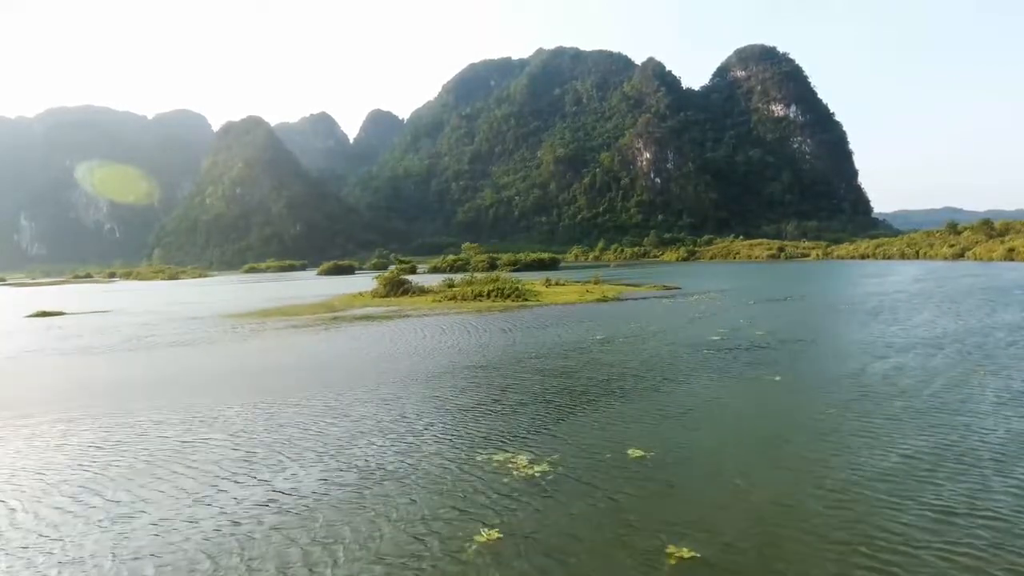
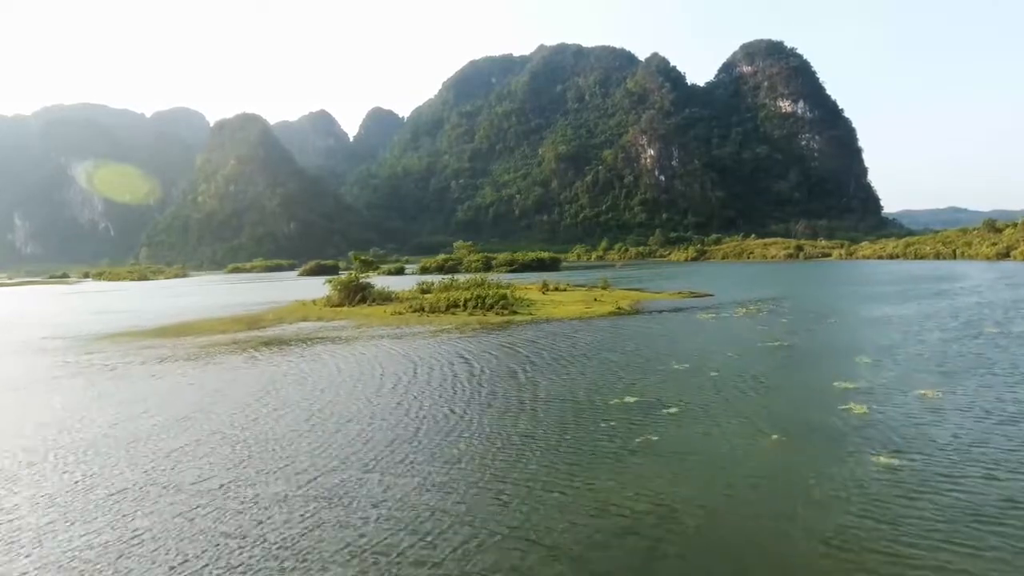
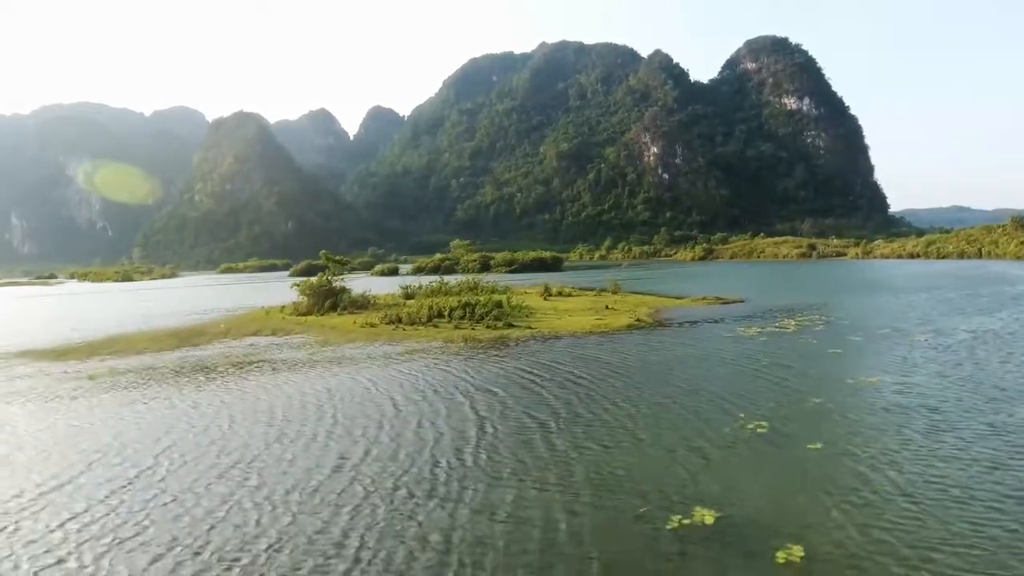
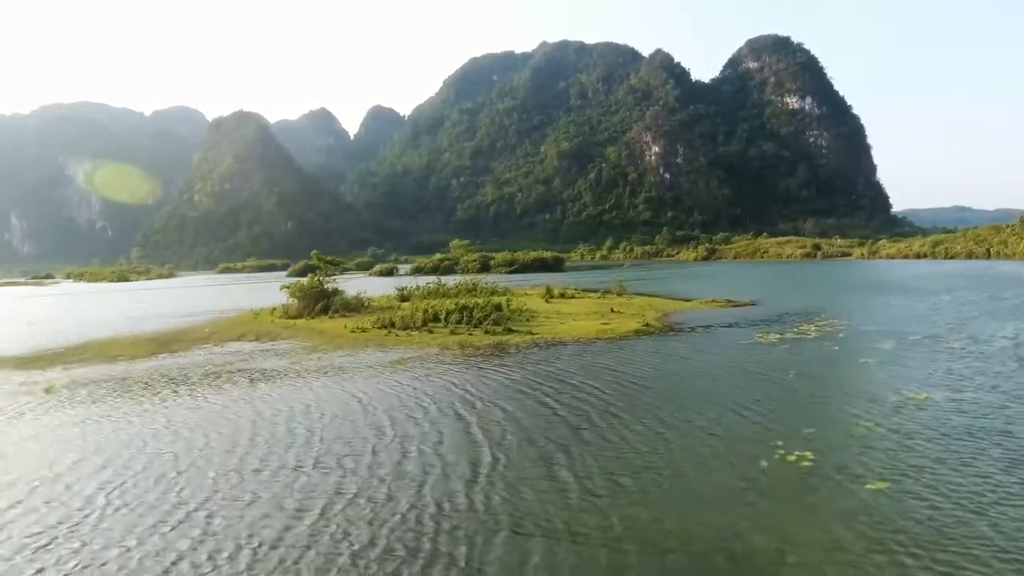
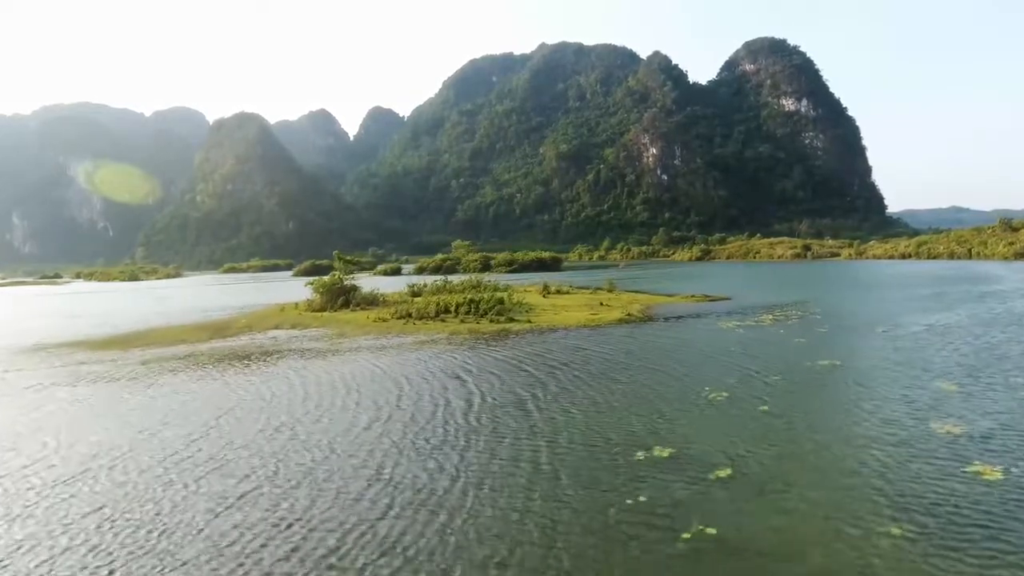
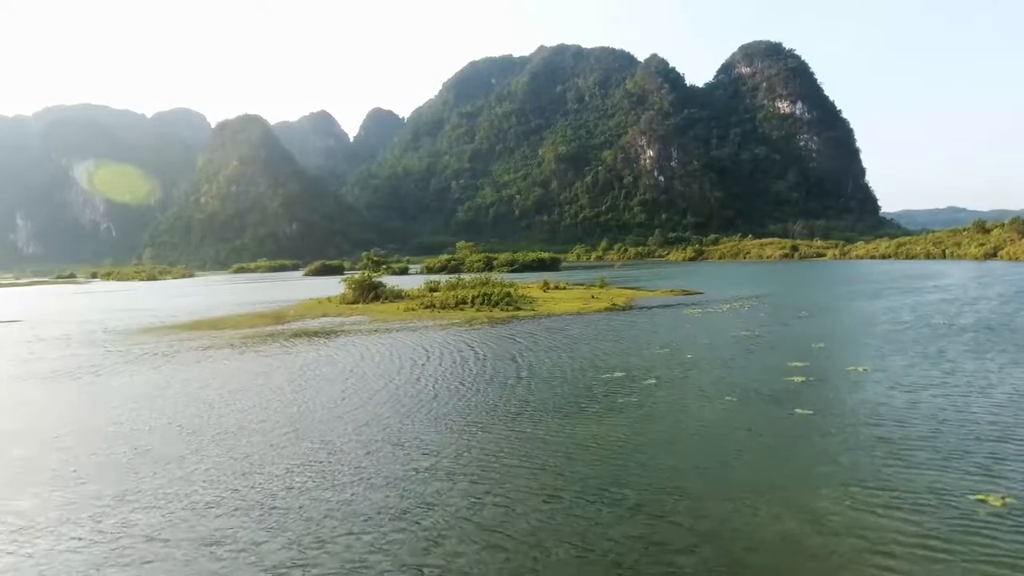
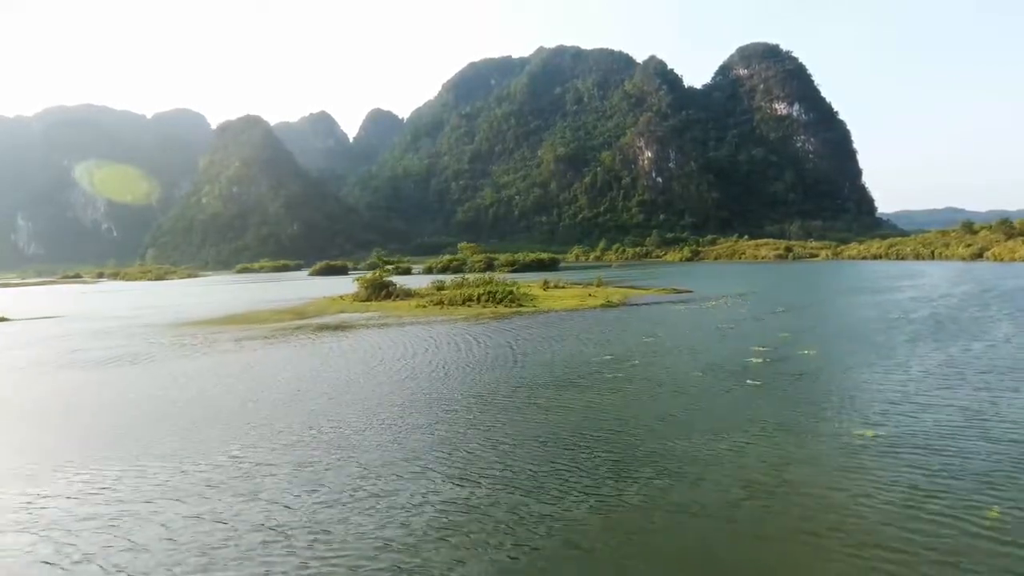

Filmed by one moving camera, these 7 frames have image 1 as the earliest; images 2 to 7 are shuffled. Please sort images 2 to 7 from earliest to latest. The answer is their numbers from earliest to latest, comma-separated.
7, 6, 2, 5, 3, 4
